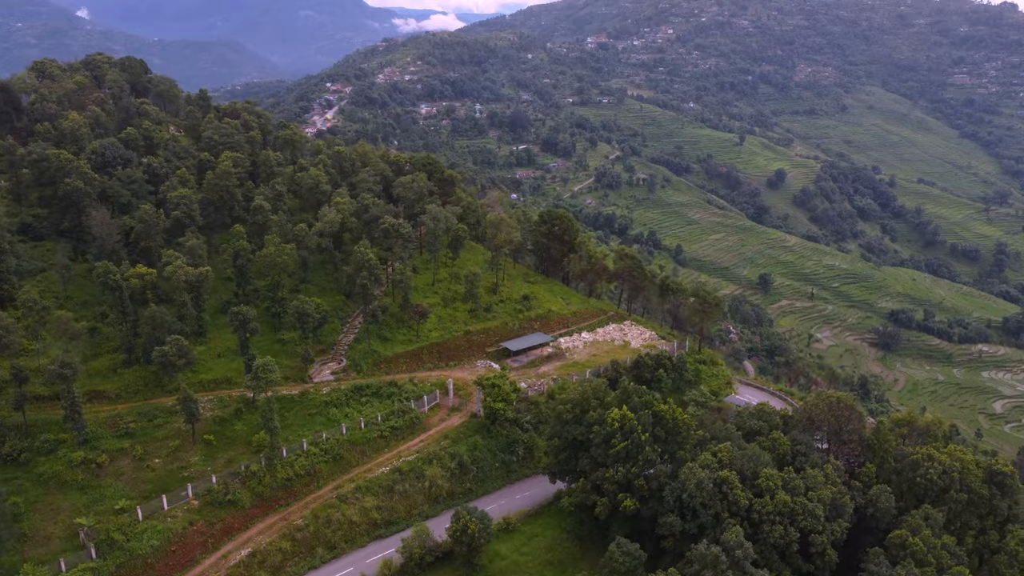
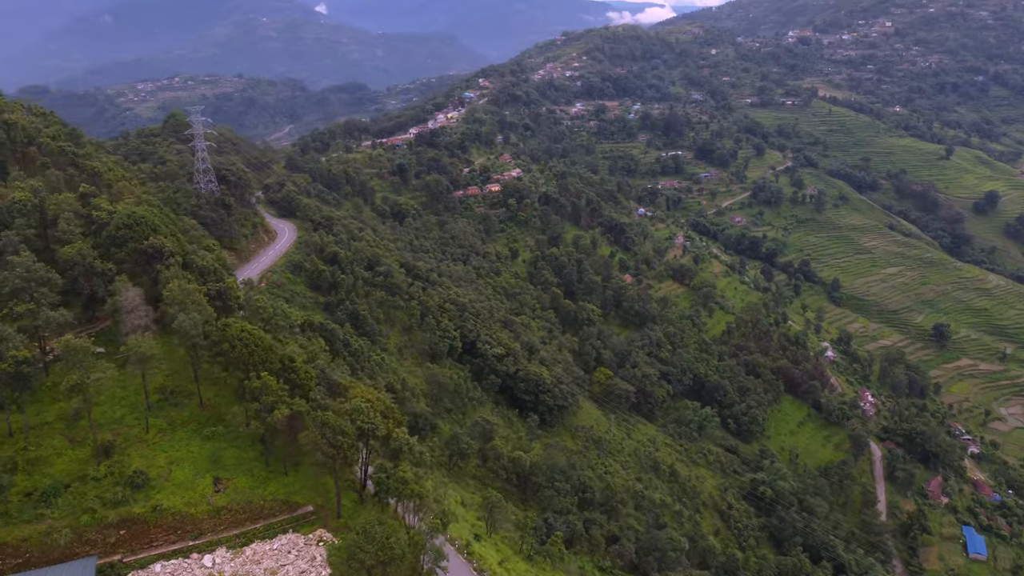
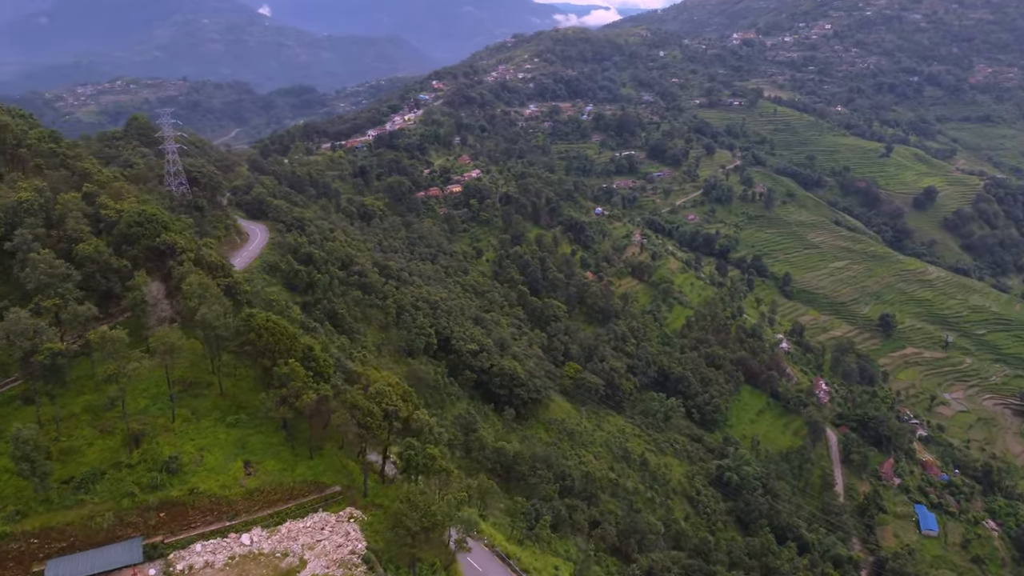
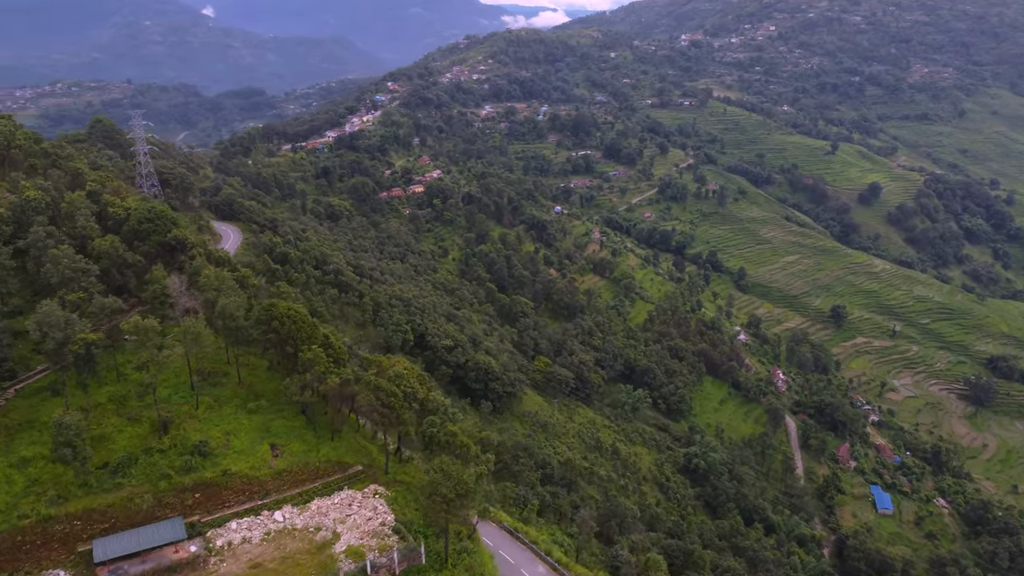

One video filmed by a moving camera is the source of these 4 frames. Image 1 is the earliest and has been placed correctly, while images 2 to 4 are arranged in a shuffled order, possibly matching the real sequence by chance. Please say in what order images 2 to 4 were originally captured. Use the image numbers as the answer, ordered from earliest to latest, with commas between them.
4, 3, 2
